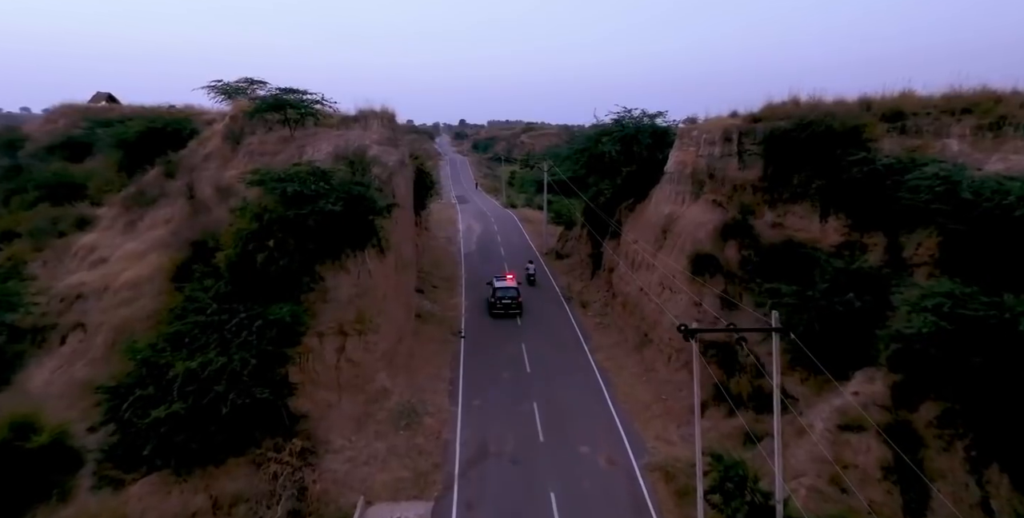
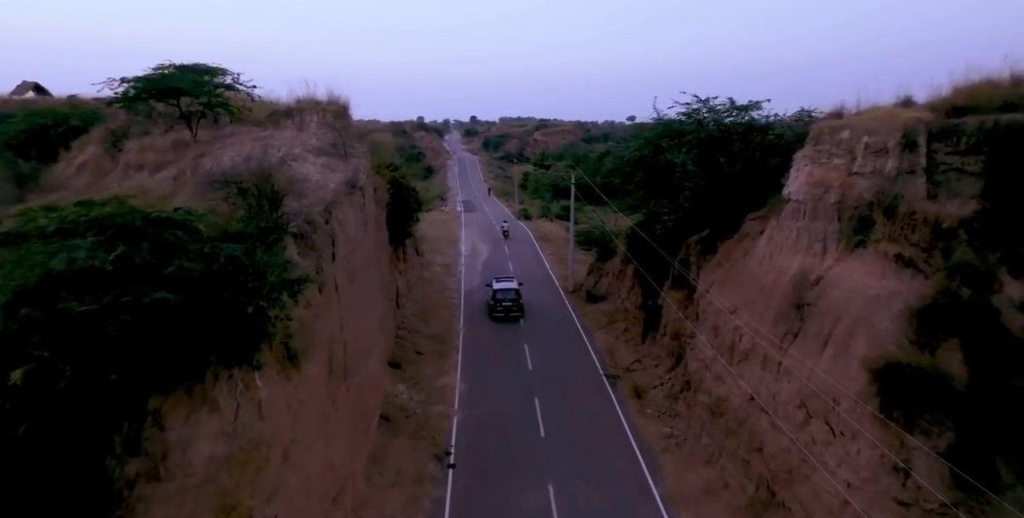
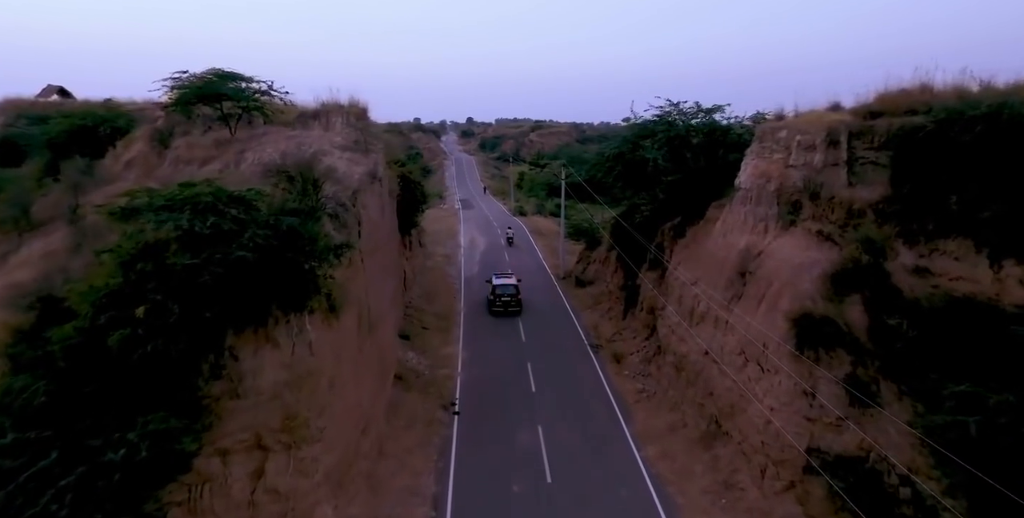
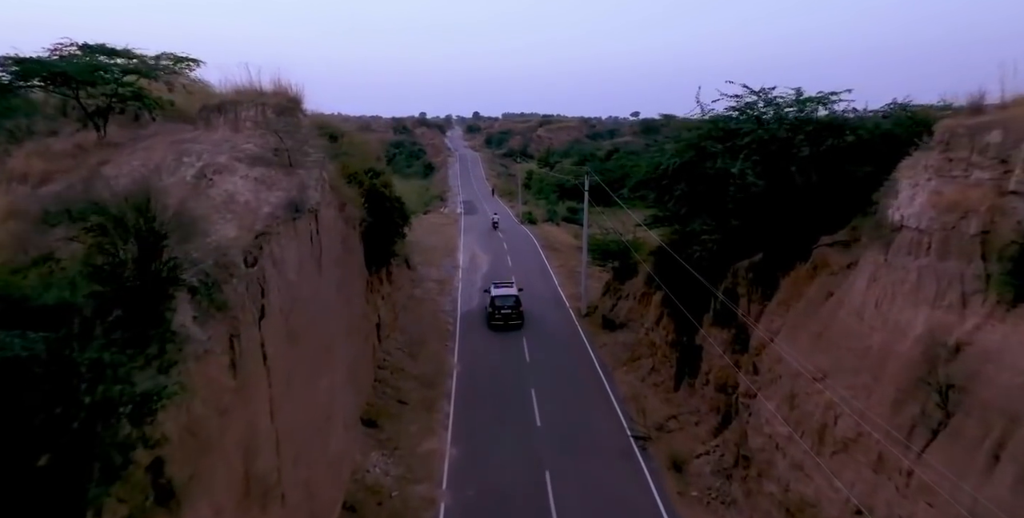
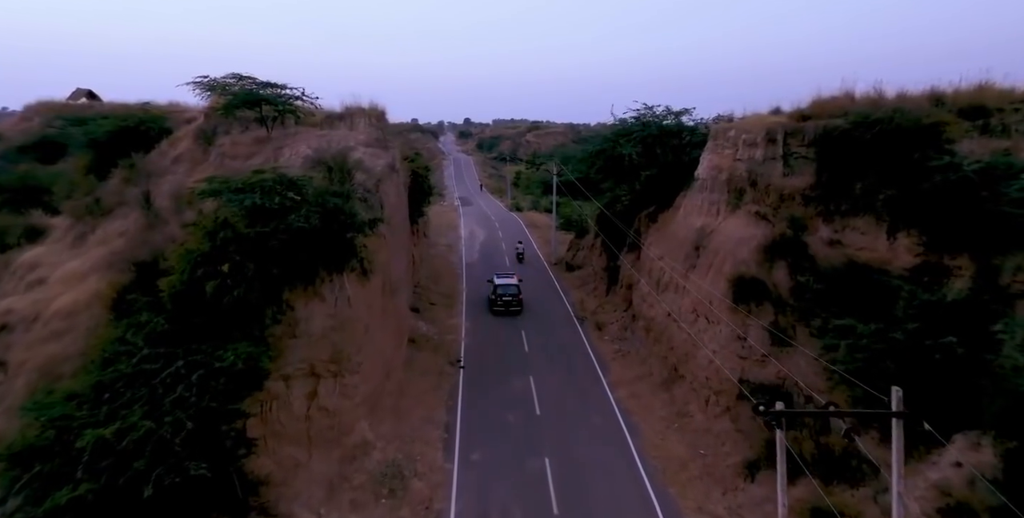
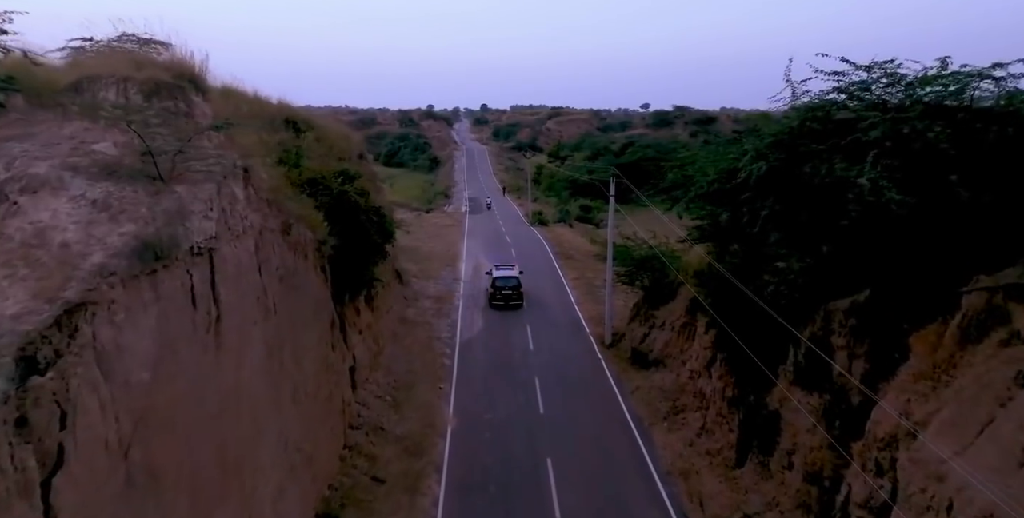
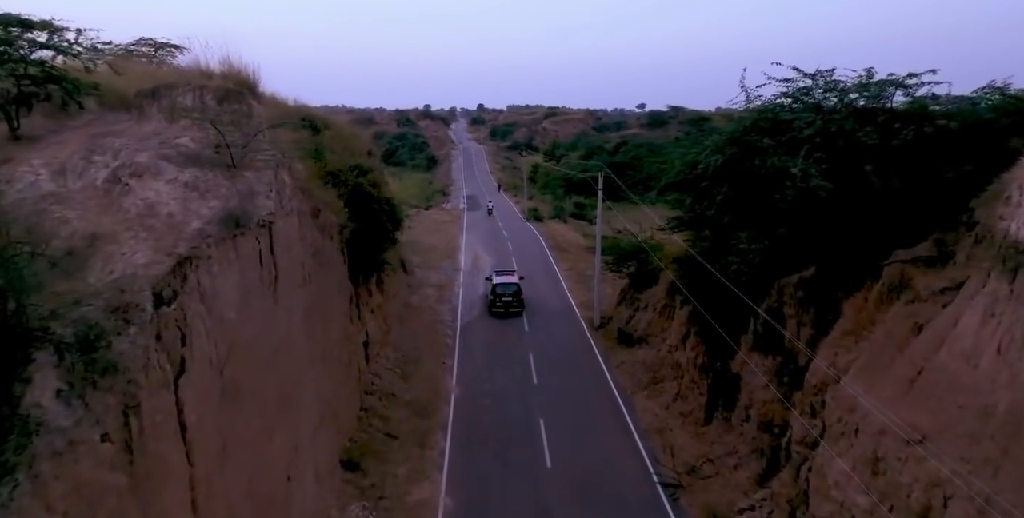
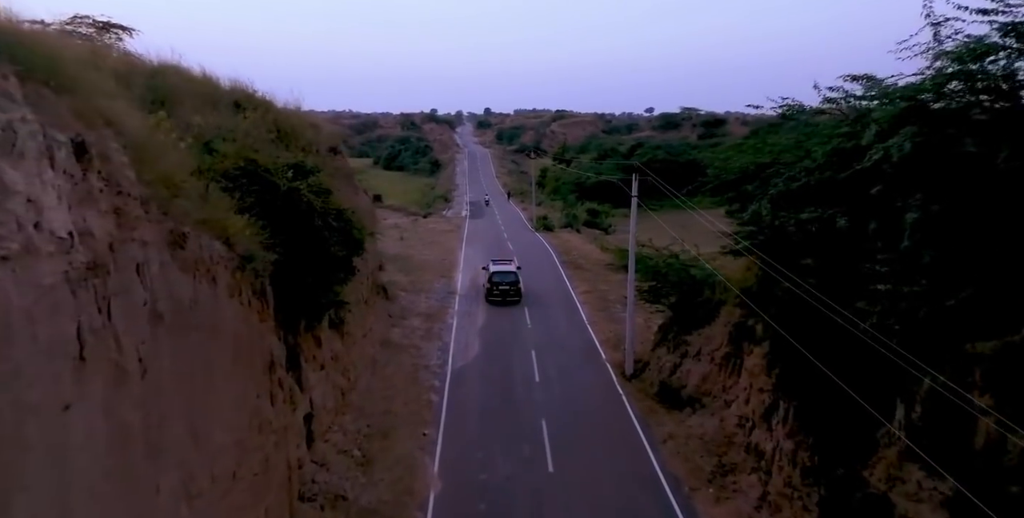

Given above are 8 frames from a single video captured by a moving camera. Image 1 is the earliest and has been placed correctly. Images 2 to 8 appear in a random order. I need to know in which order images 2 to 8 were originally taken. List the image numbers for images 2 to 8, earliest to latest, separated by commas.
5, 3, 2, 4, 7, 6, 8
